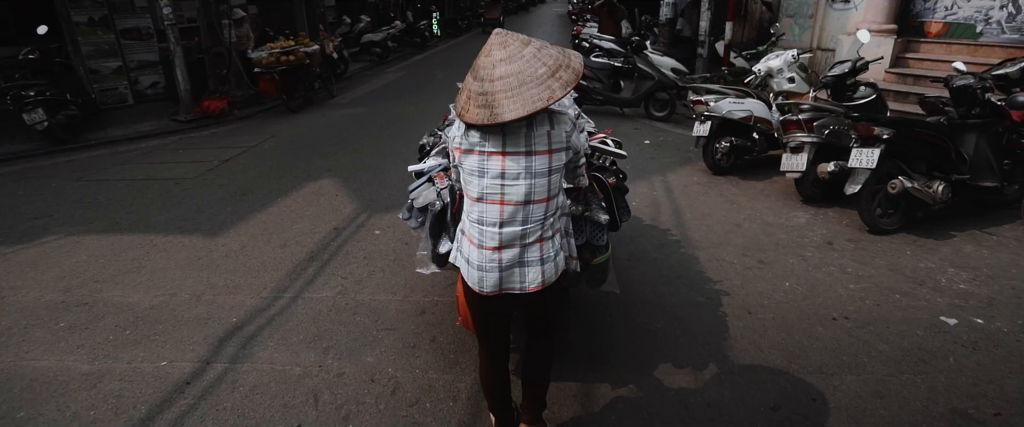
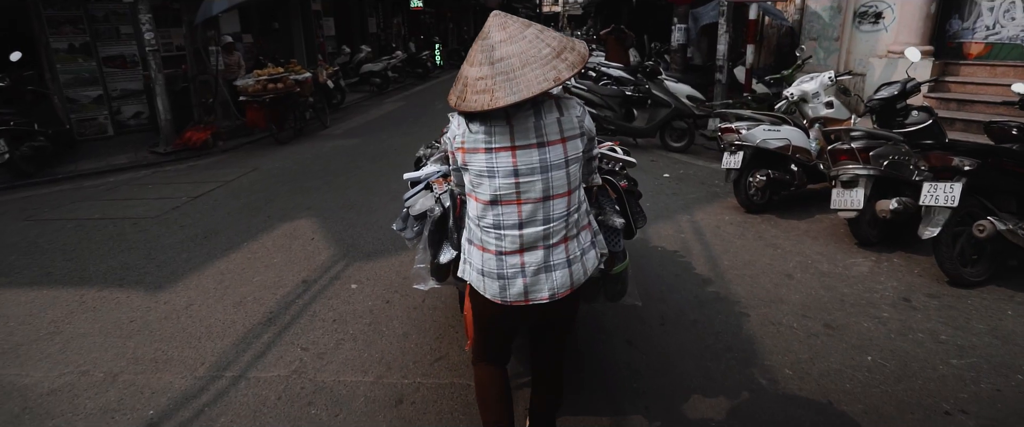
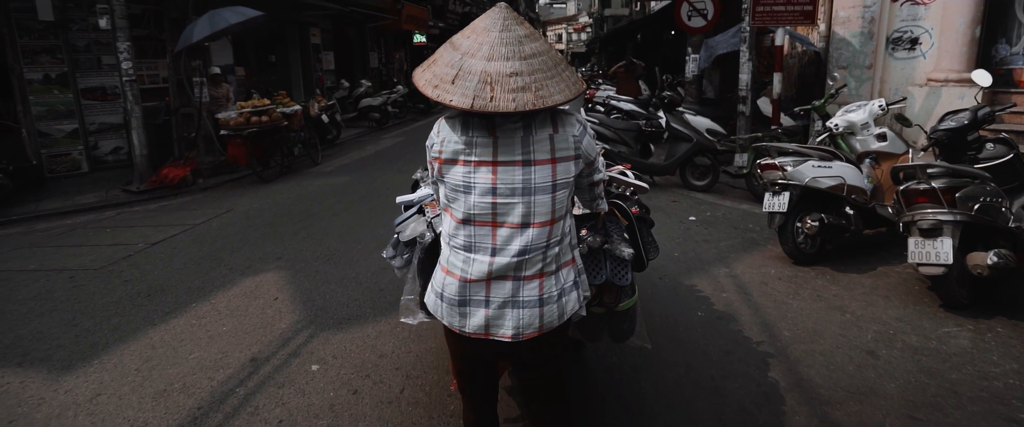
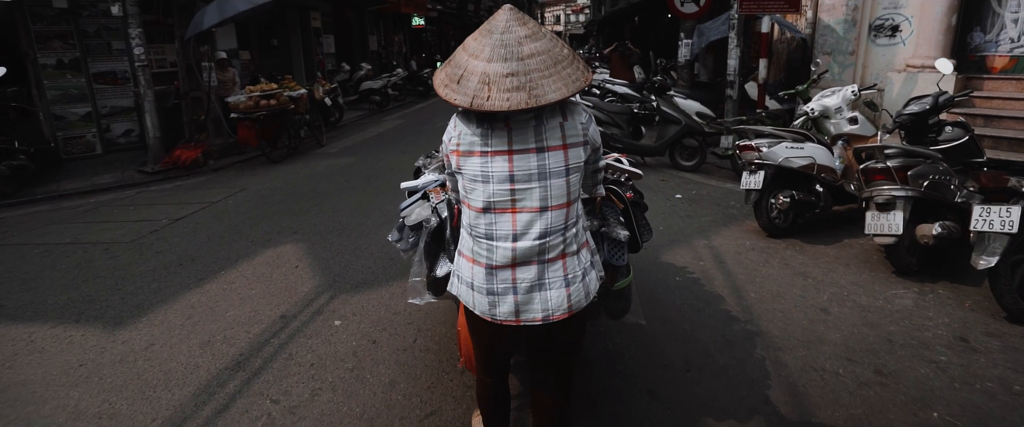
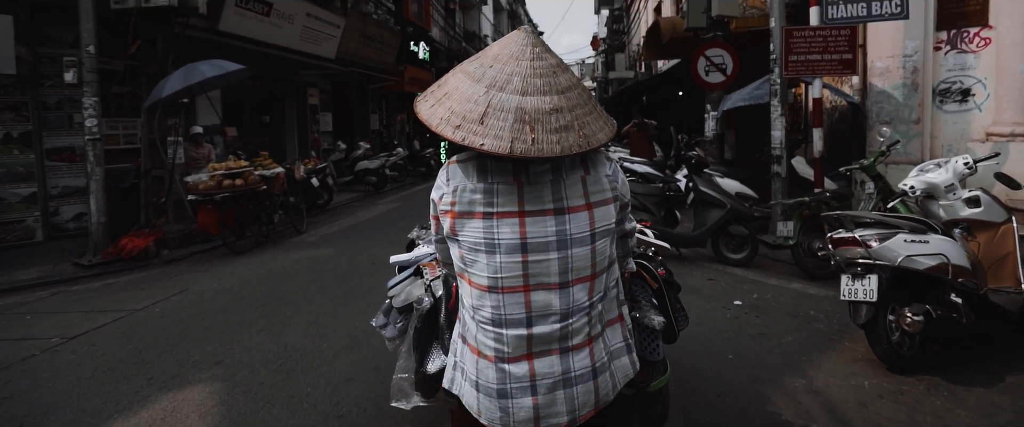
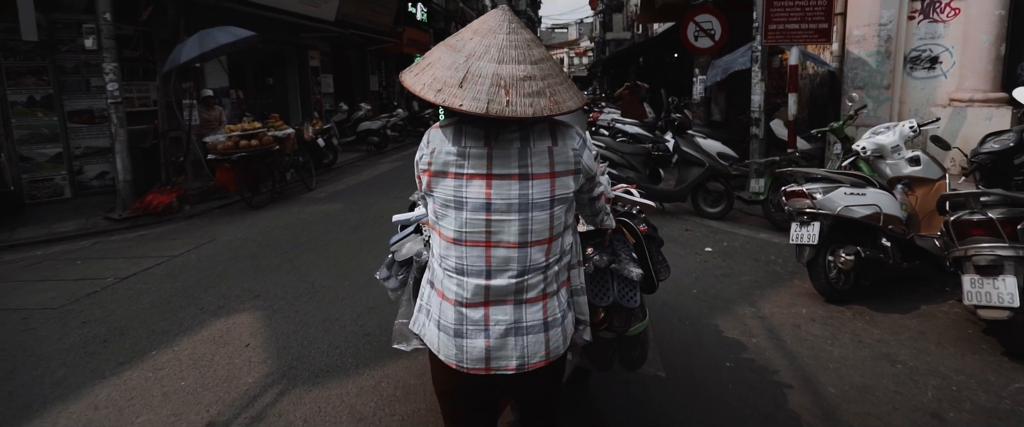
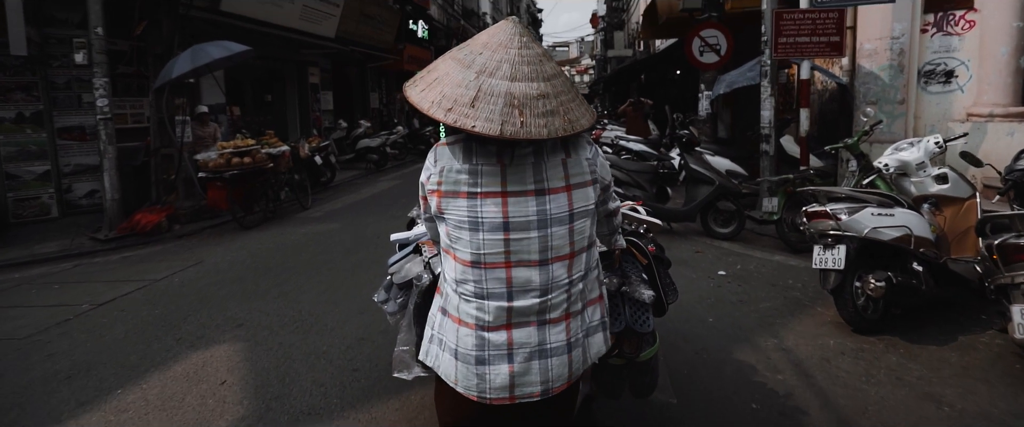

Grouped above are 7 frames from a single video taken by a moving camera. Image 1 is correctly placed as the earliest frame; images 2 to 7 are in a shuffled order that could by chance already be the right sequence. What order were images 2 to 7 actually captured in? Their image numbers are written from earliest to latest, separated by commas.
2, 4, 3, 6, 7, 5
